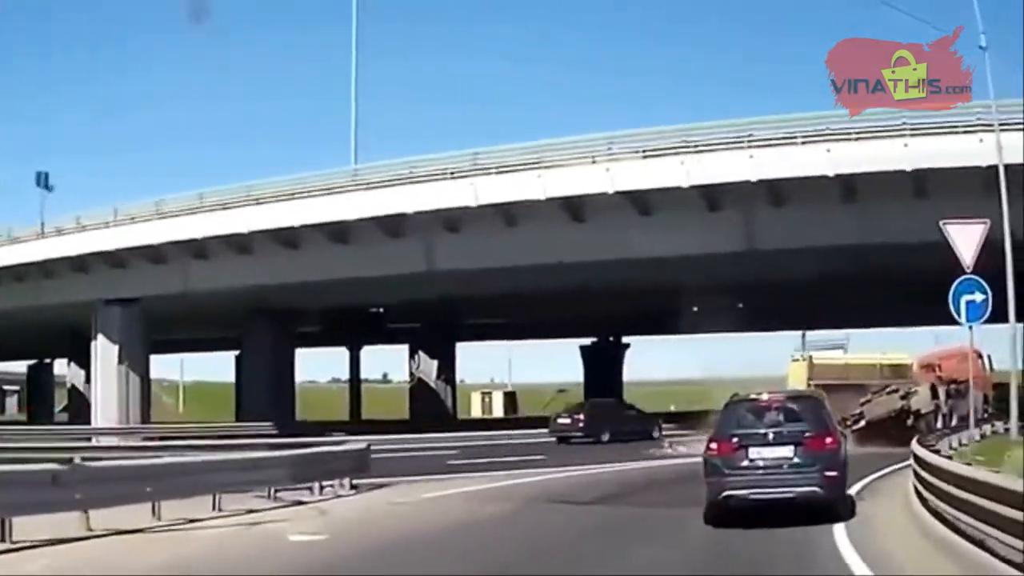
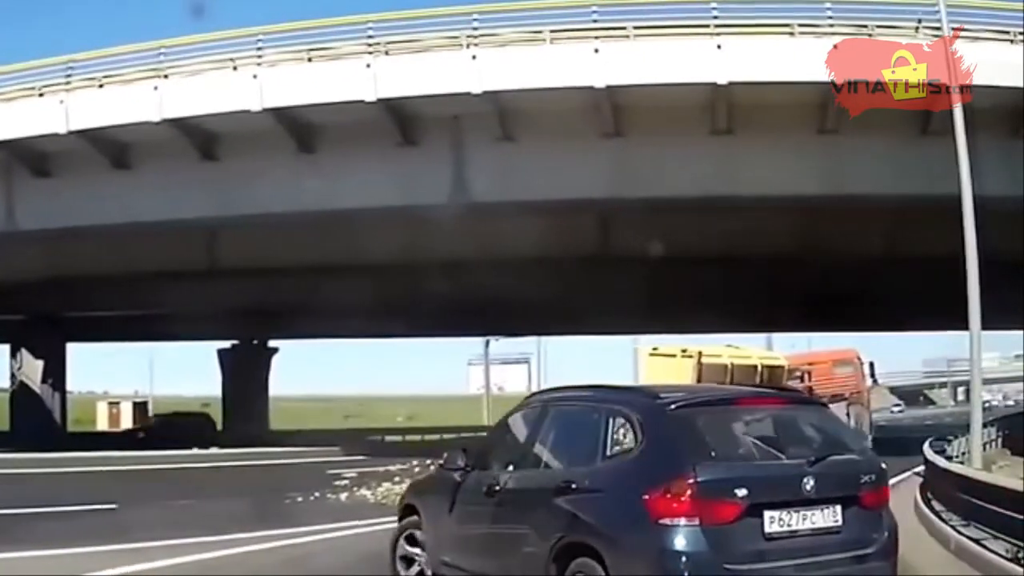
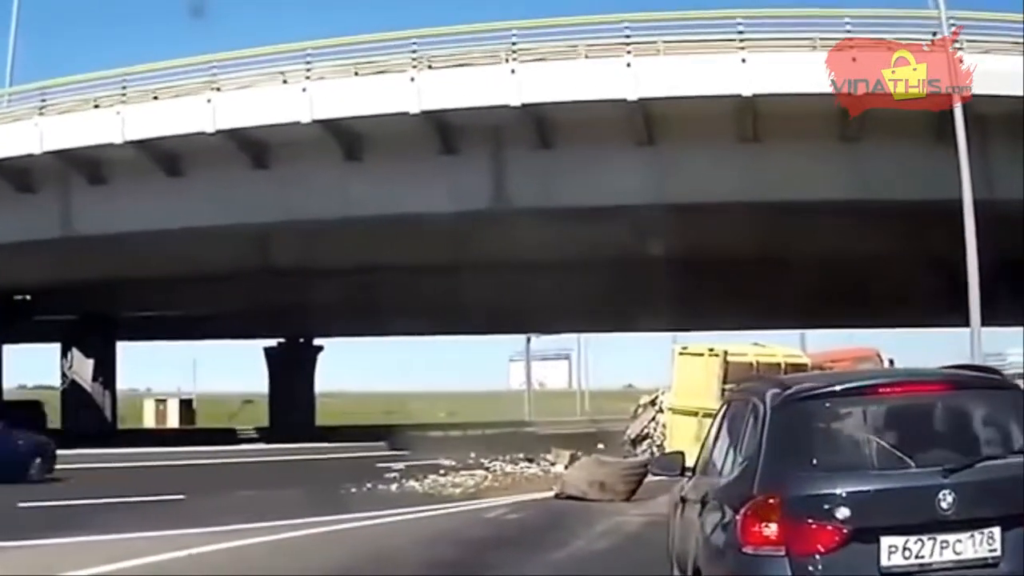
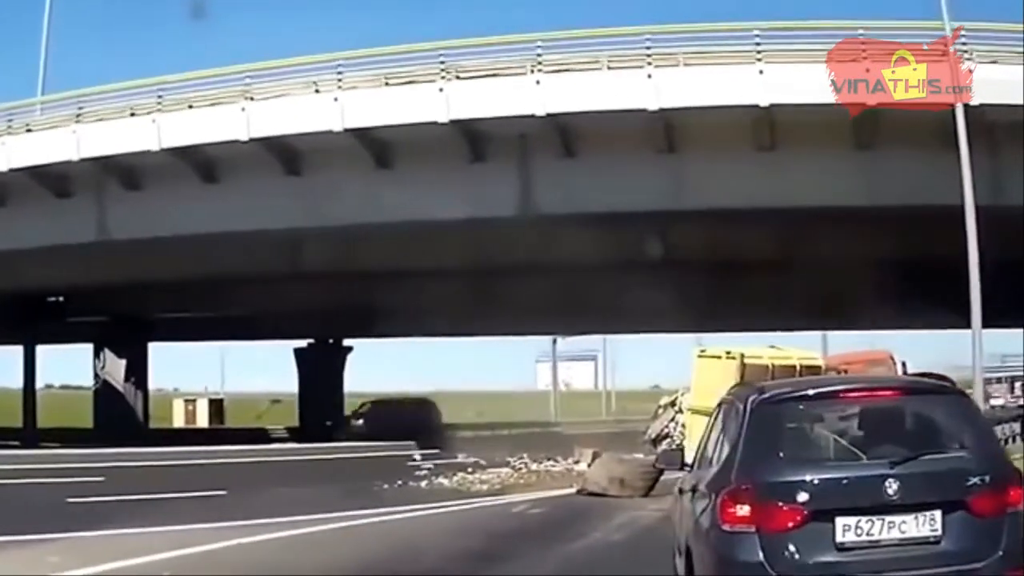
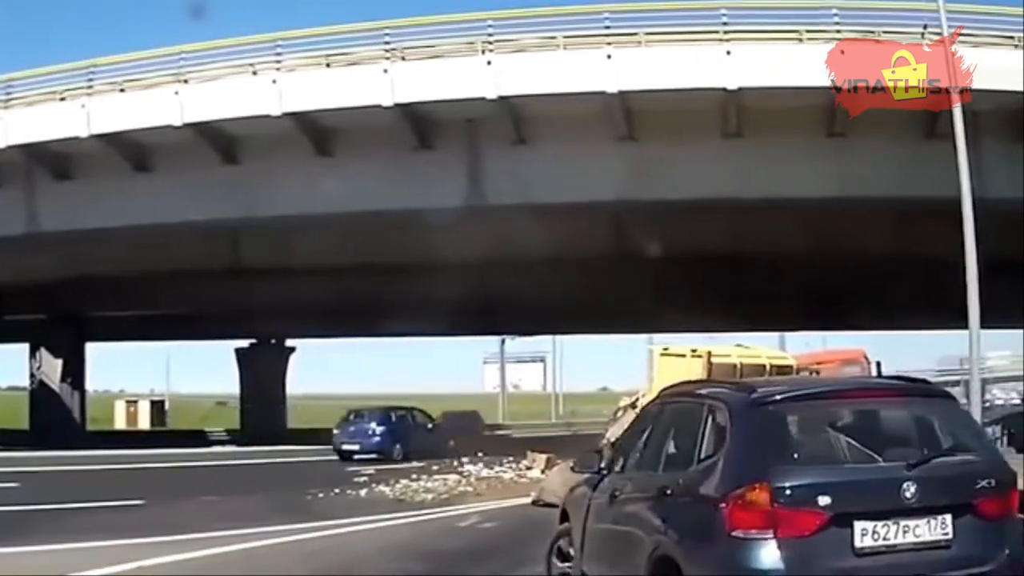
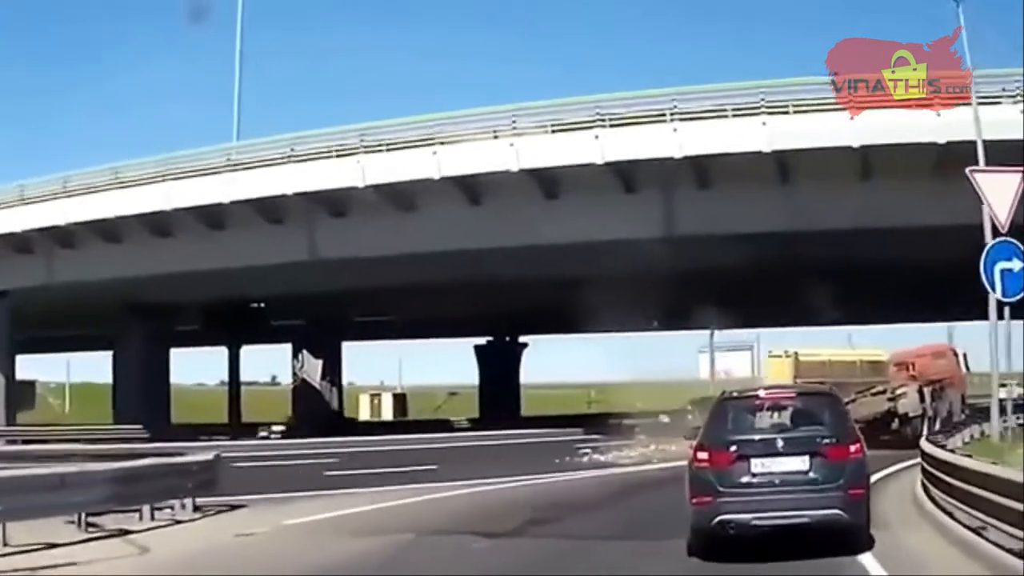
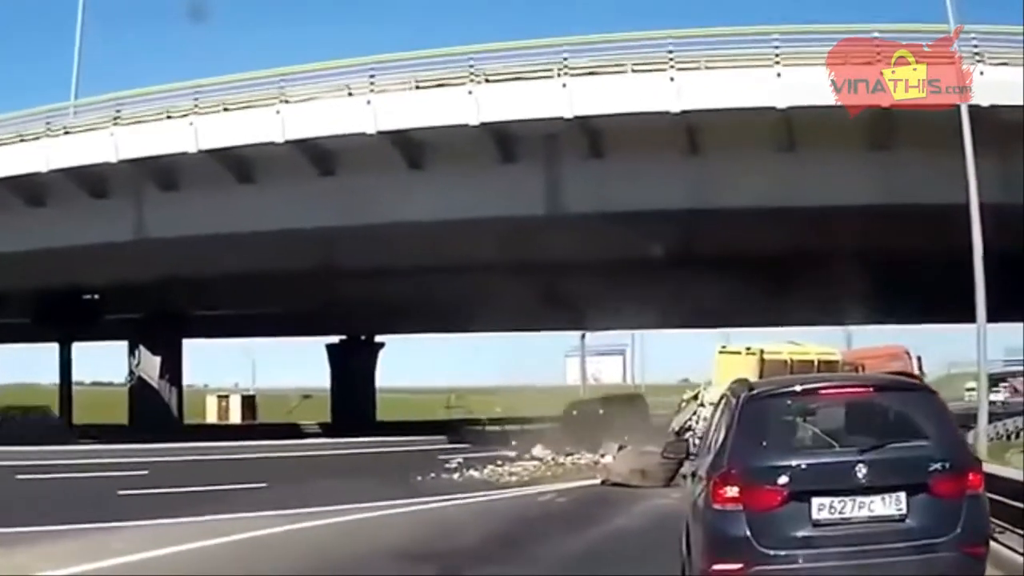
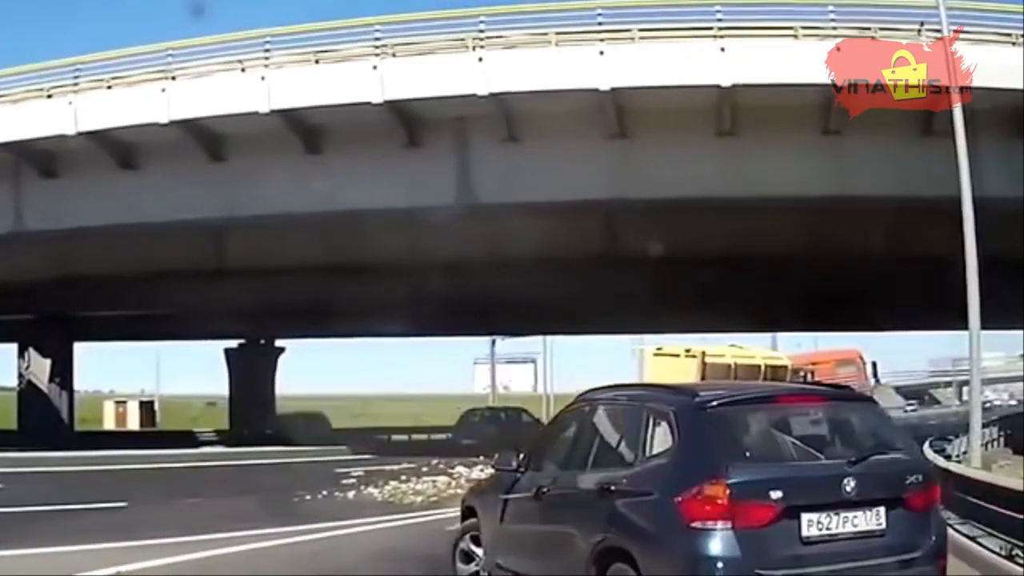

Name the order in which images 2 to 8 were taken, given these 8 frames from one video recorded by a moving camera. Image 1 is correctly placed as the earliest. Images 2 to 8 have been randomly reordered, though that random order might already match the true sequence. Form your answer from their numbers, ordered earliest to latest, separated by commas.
6, 7, 4, 3, 5, 8, 2
